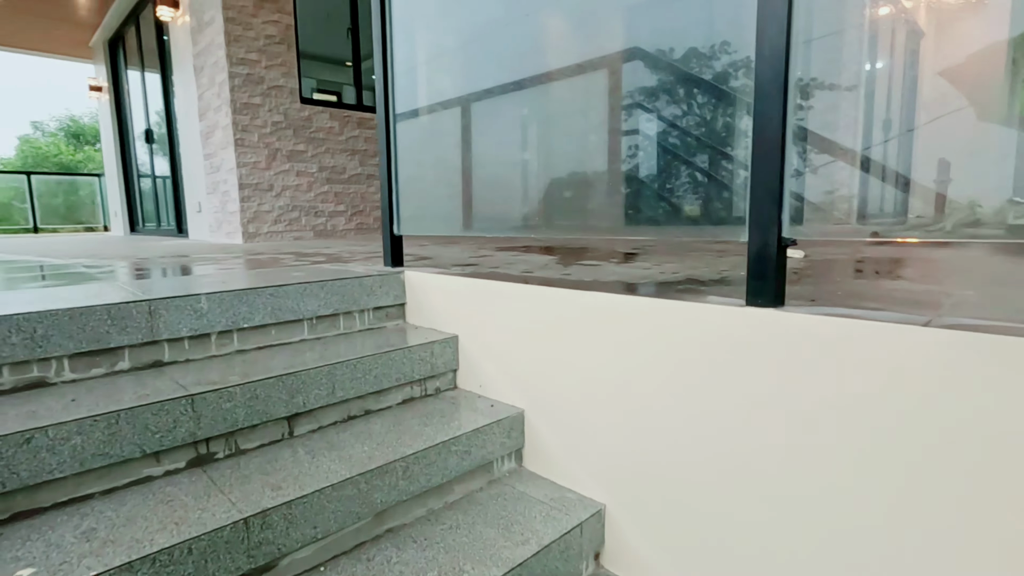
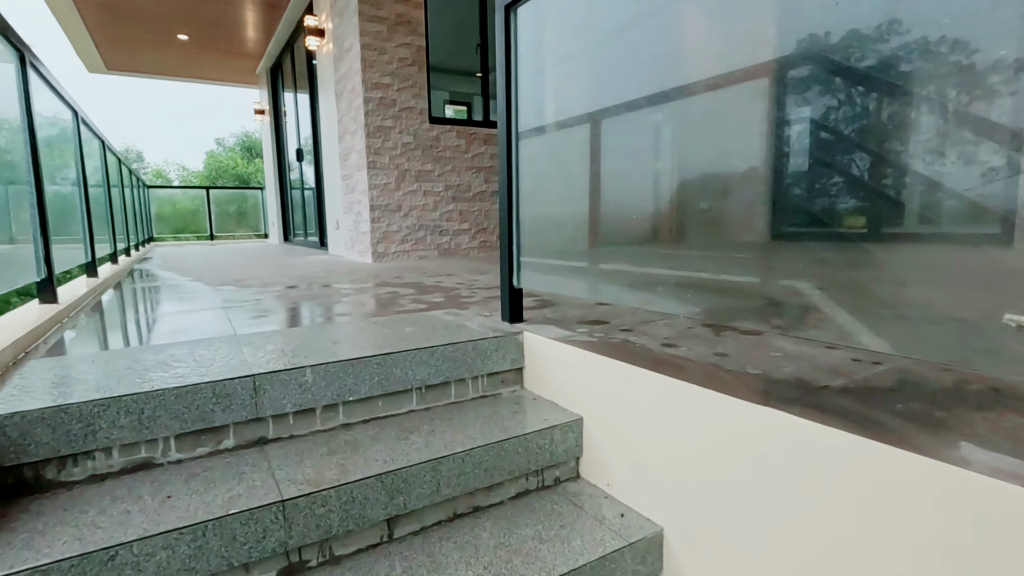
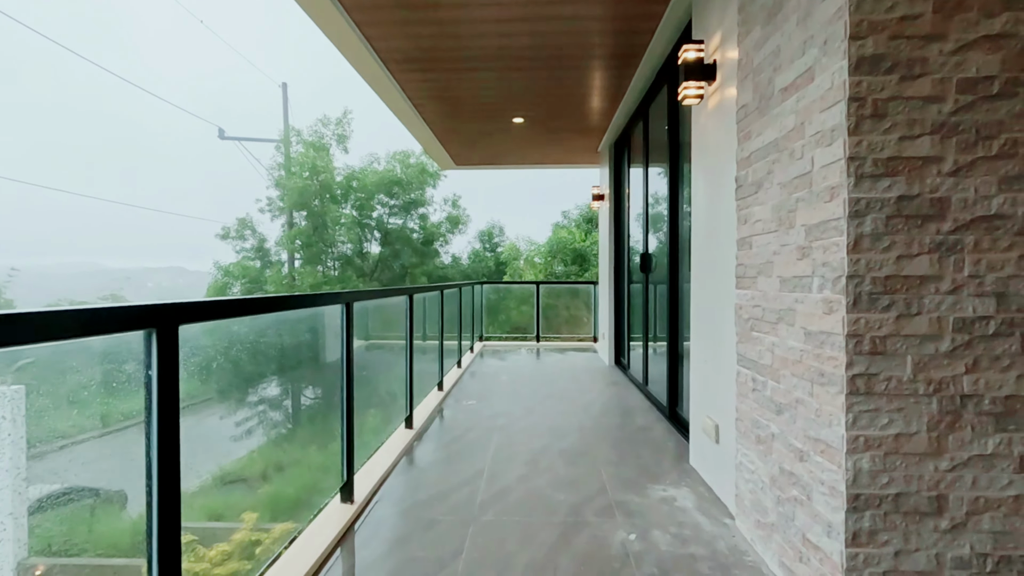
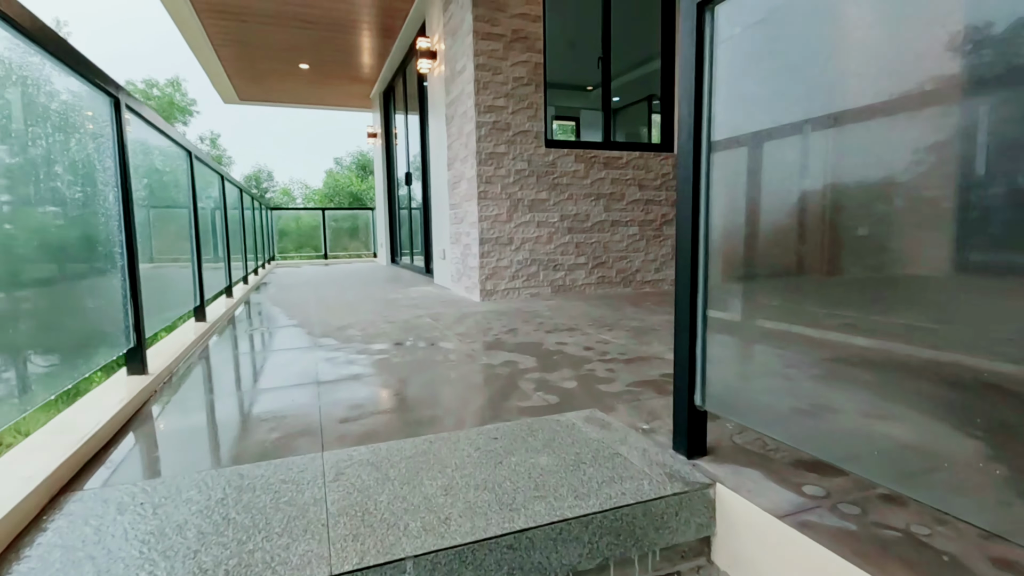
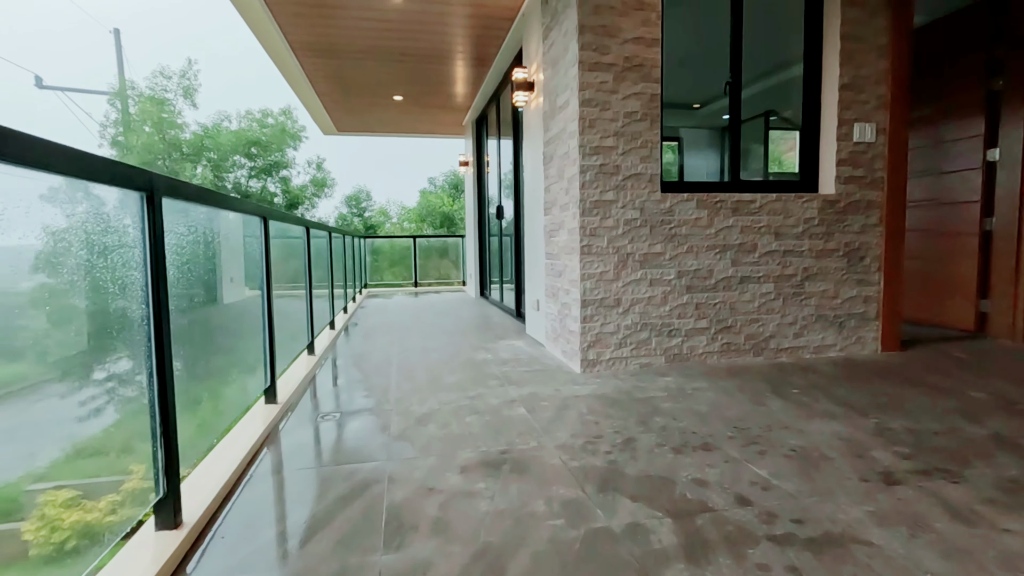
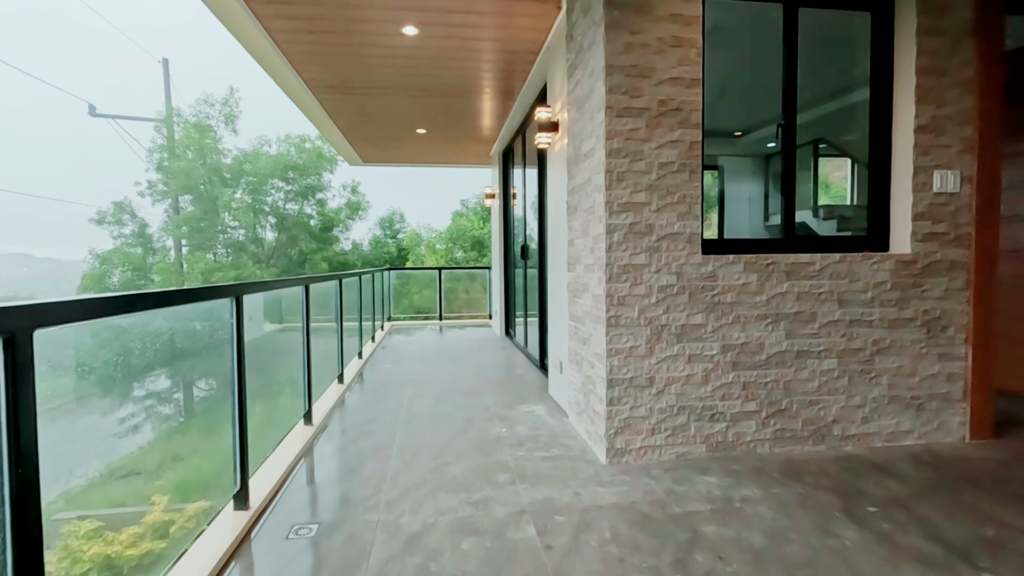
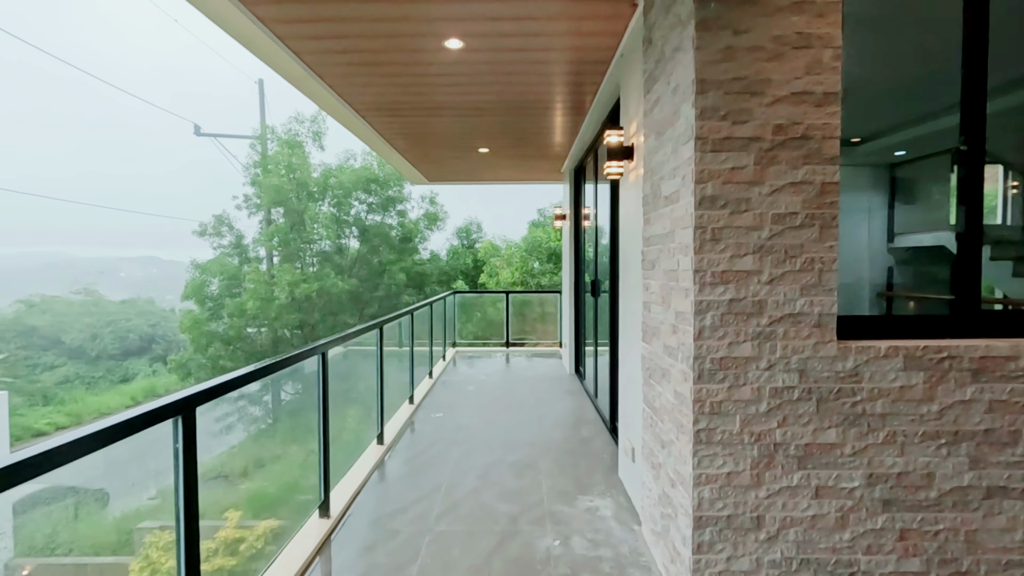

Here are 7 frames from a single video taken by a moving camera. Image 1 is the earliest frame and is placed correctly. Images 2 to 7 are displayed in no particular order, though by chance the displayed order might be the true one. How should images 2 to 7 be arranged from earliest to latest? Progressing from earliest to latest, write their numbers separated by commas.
2, 4, 5, 6, 7, 3
